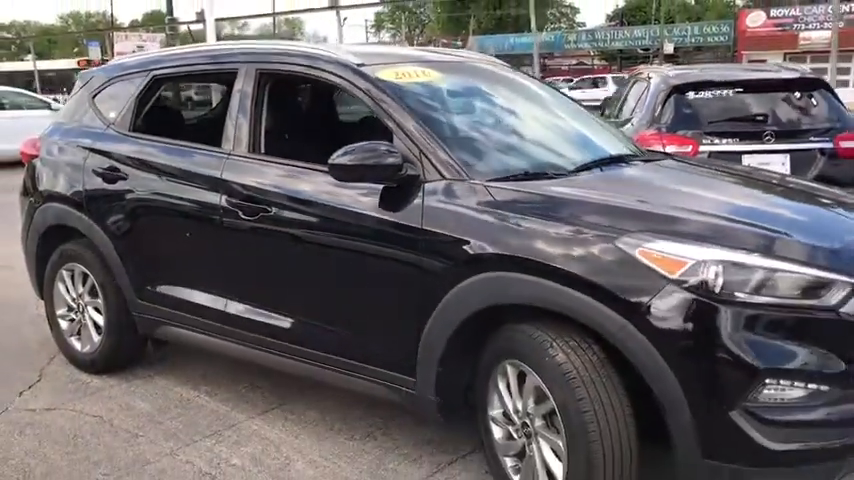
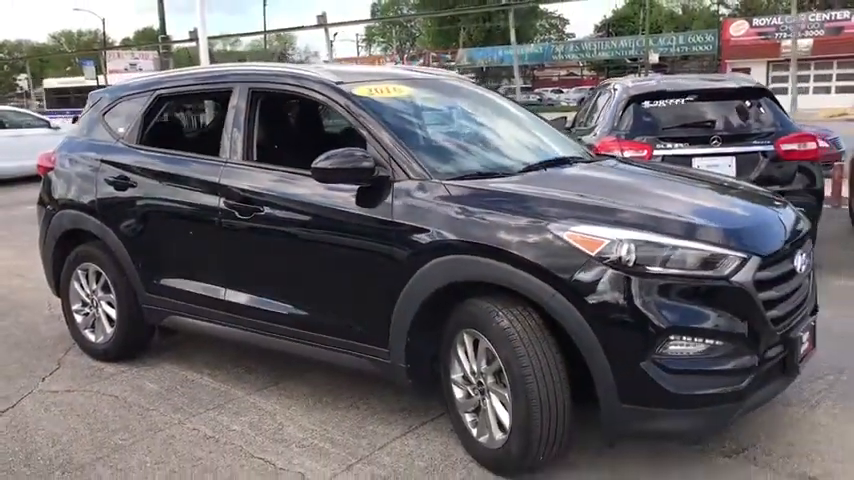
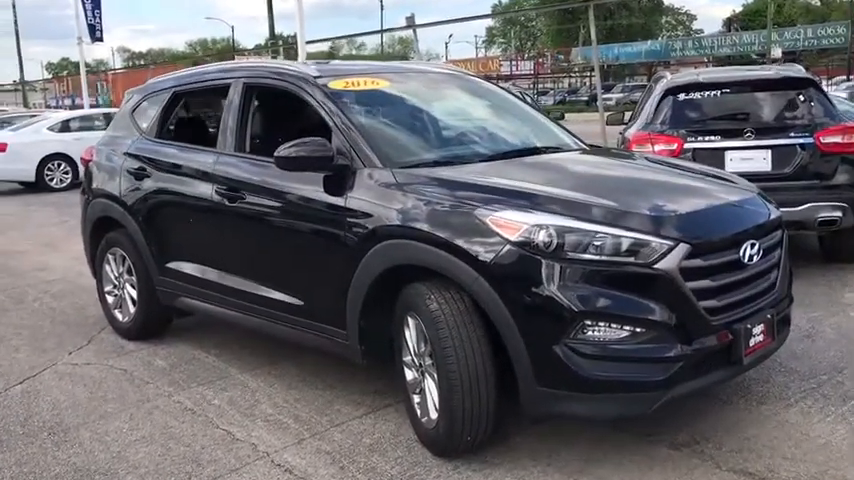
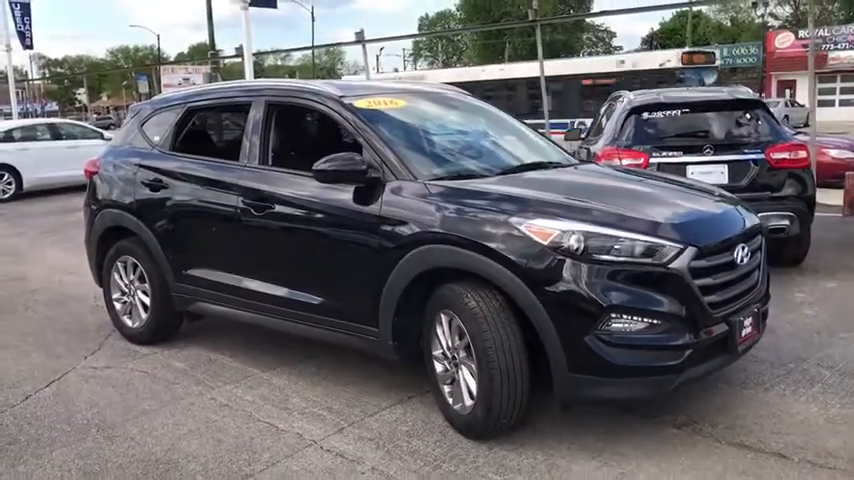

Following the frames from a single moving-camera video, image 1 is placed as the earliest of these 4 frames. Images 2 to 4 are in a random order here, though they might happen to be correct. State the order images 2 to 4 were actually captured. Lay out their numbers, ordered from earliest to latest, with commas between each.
2, 4, 3
